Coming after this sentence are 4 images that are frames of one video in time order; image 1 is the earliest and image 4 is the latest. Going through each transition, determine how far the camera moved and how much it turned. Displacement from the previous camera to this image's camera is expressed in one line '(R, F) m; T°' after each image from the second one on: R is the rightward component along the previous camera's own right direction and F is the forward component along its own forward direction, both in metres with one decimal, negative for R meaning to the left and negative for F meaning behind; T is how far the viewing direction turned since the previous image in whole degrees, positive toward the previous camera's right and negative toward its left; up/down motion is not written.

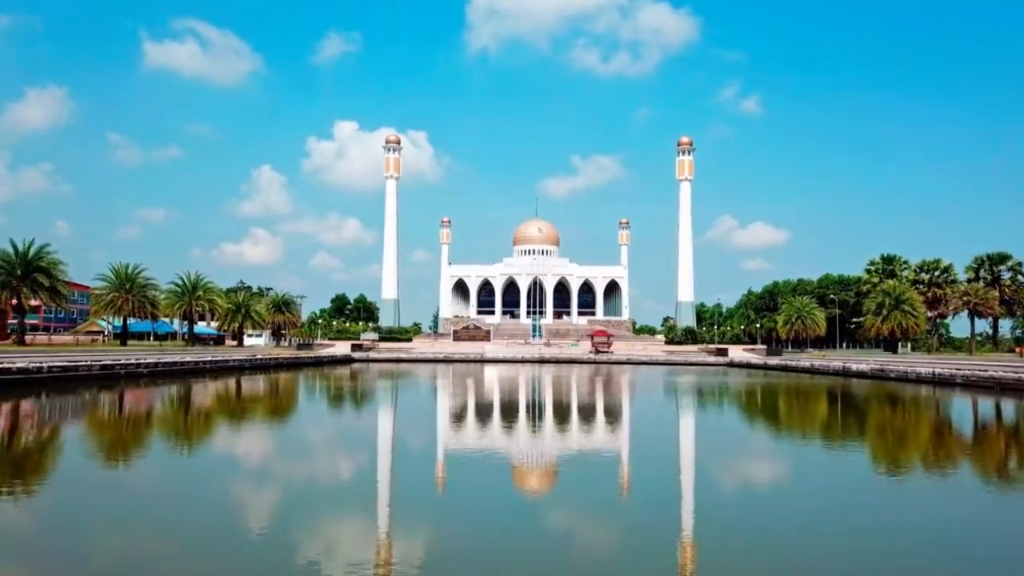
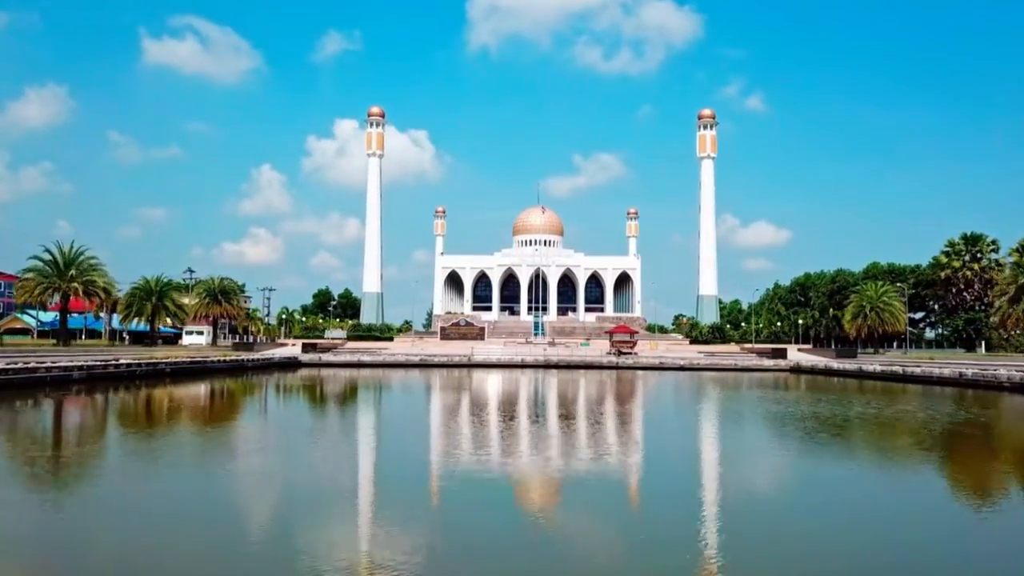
(+0.1, +3.0) m; 0°
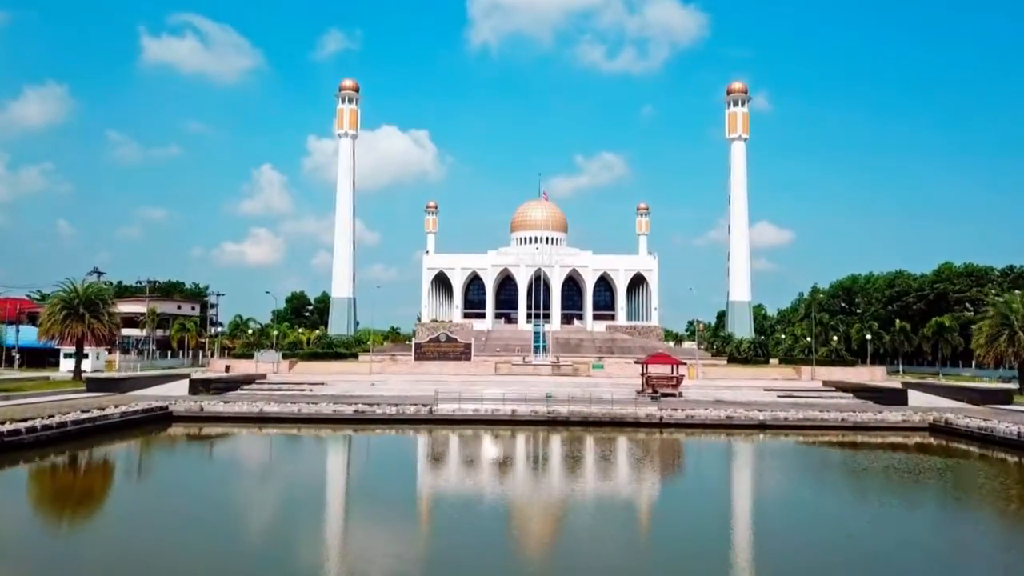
(+0.1, +3.4) m; 0°
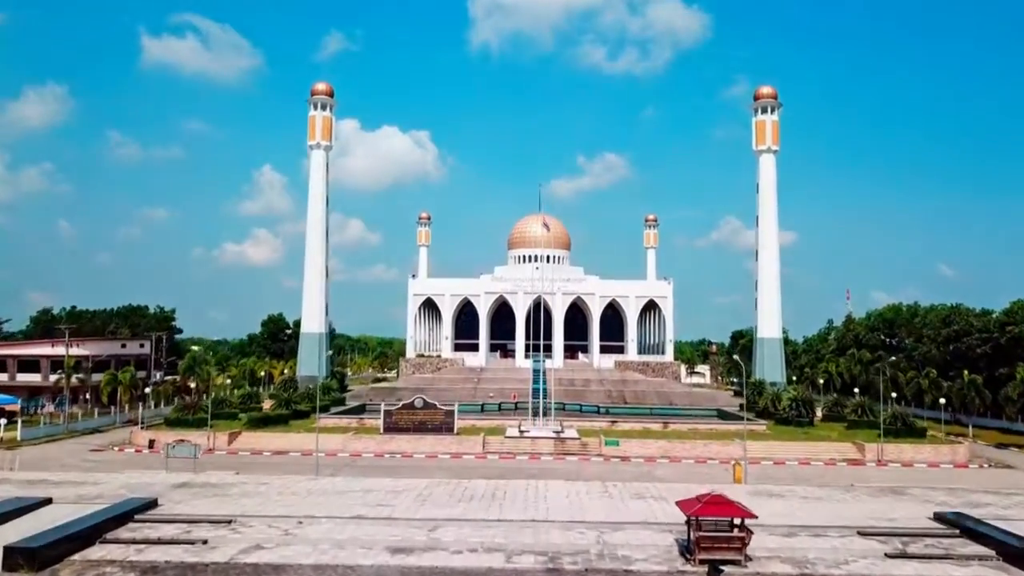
(+0.1, +2.4) m; 0°
